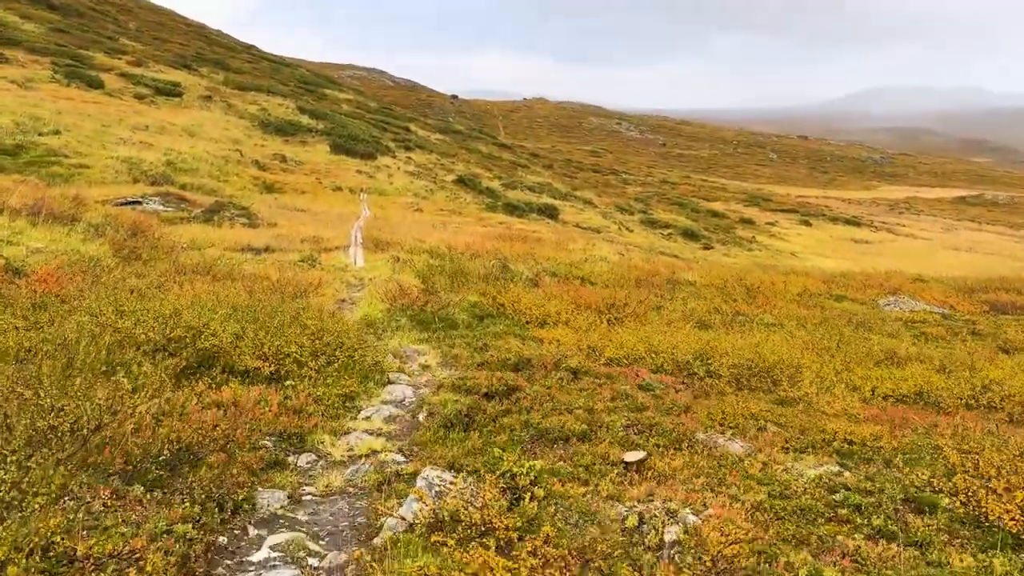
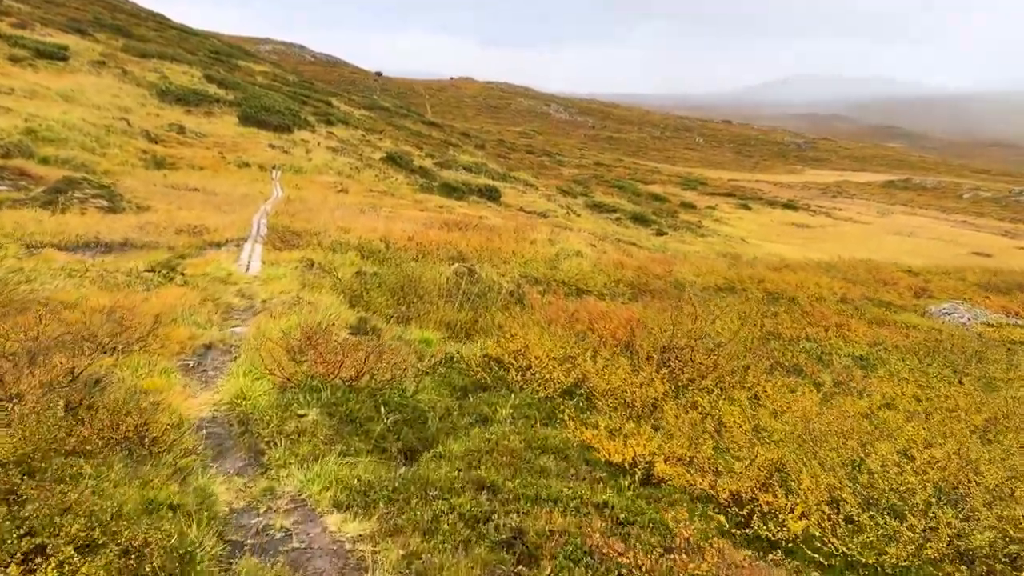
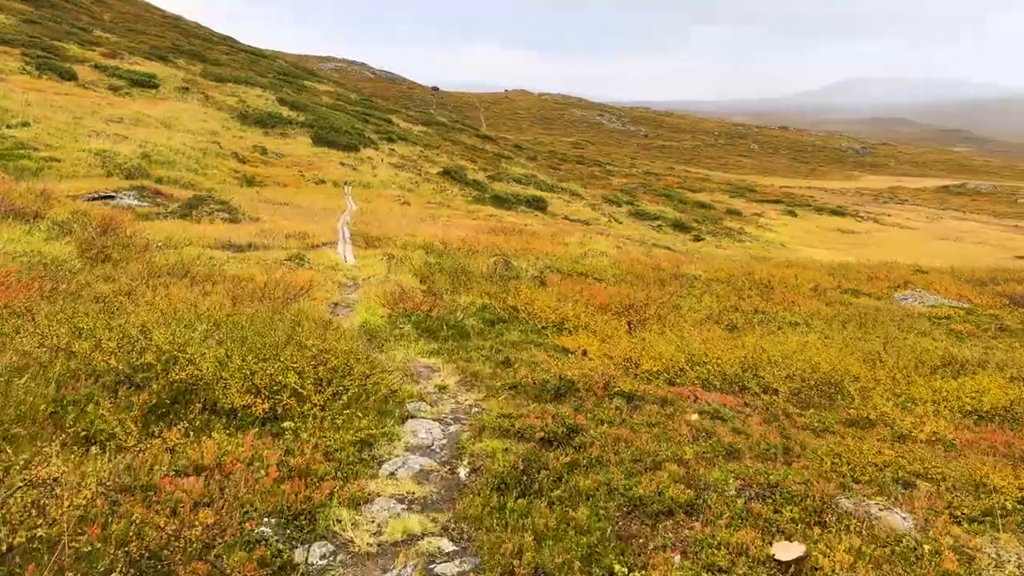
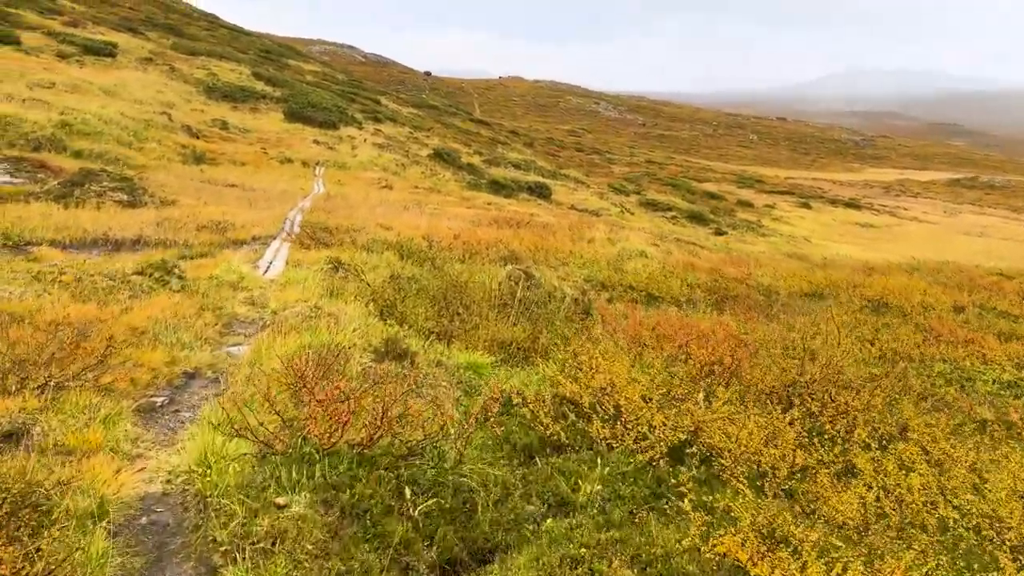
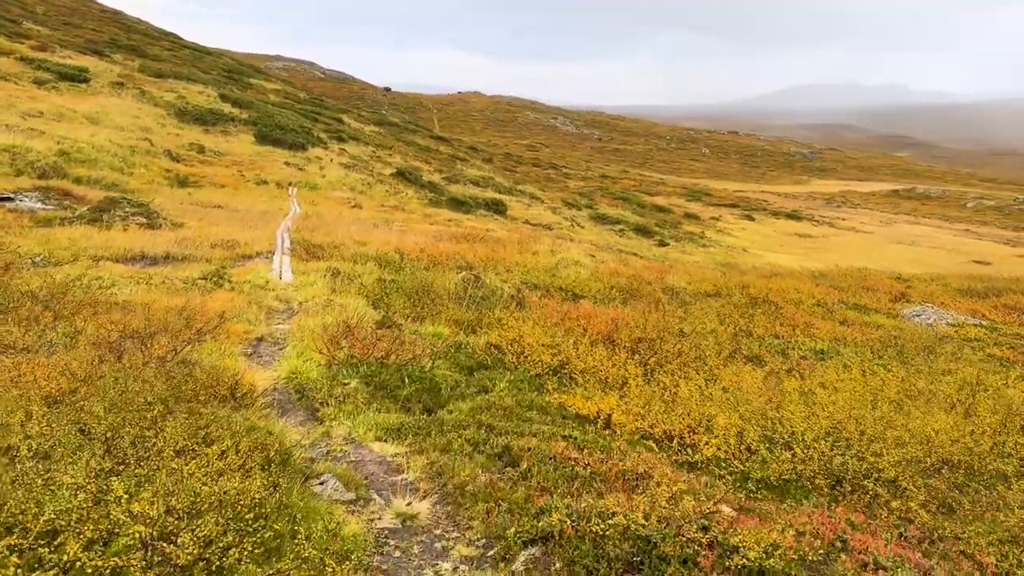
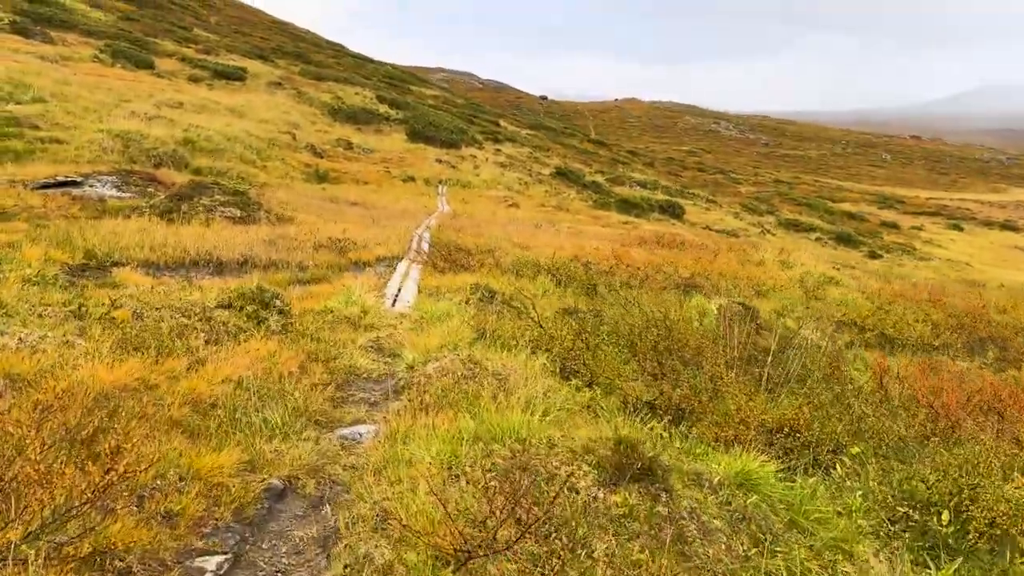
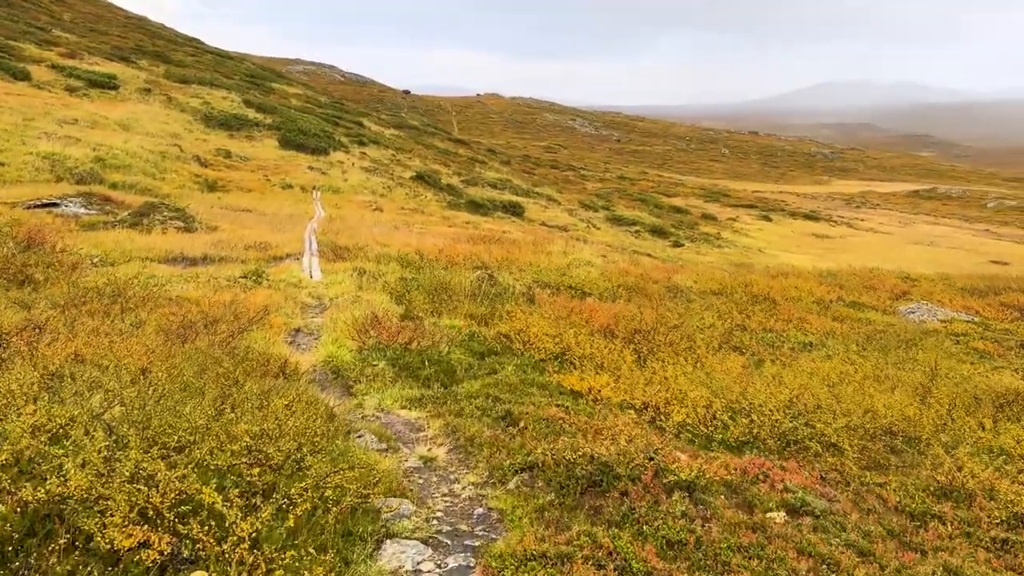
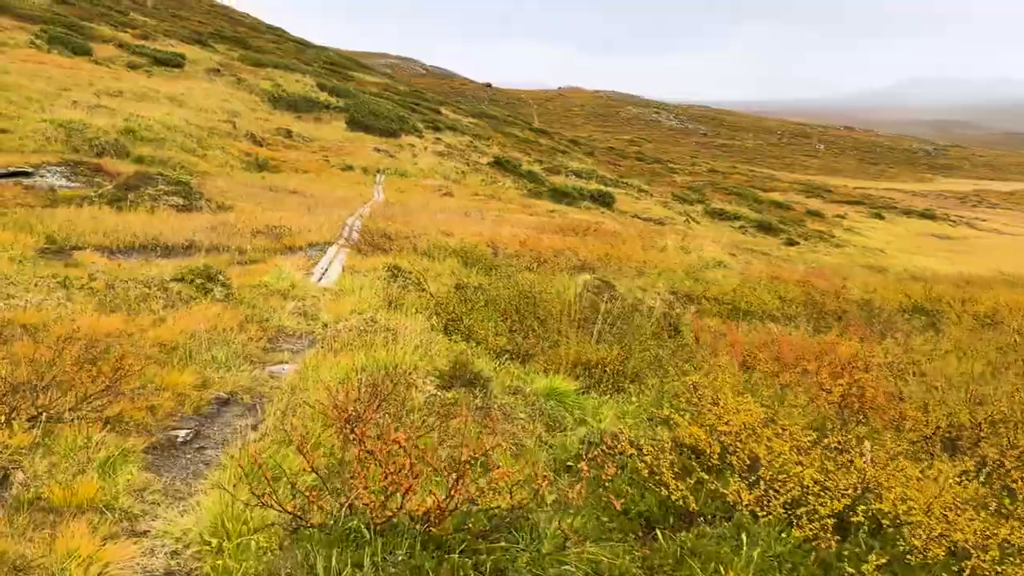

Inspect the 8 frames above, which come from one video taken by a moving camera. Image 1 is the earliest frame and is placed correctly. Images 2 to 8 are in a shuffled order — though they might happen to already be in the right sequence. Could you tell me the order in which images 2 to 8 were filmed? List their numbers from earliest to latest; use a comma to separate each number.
3, 7, 5, 2, 4, 8, 6
